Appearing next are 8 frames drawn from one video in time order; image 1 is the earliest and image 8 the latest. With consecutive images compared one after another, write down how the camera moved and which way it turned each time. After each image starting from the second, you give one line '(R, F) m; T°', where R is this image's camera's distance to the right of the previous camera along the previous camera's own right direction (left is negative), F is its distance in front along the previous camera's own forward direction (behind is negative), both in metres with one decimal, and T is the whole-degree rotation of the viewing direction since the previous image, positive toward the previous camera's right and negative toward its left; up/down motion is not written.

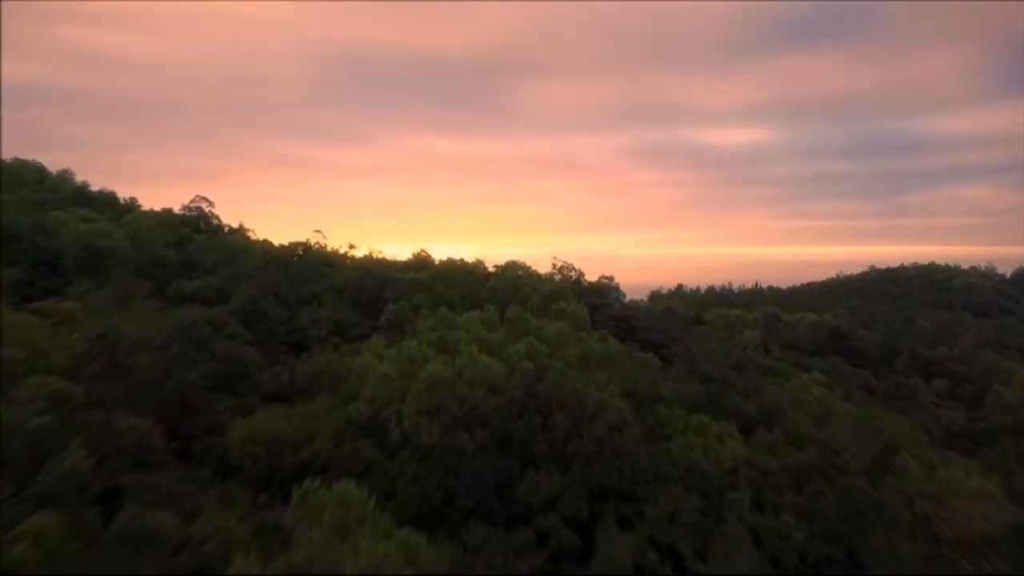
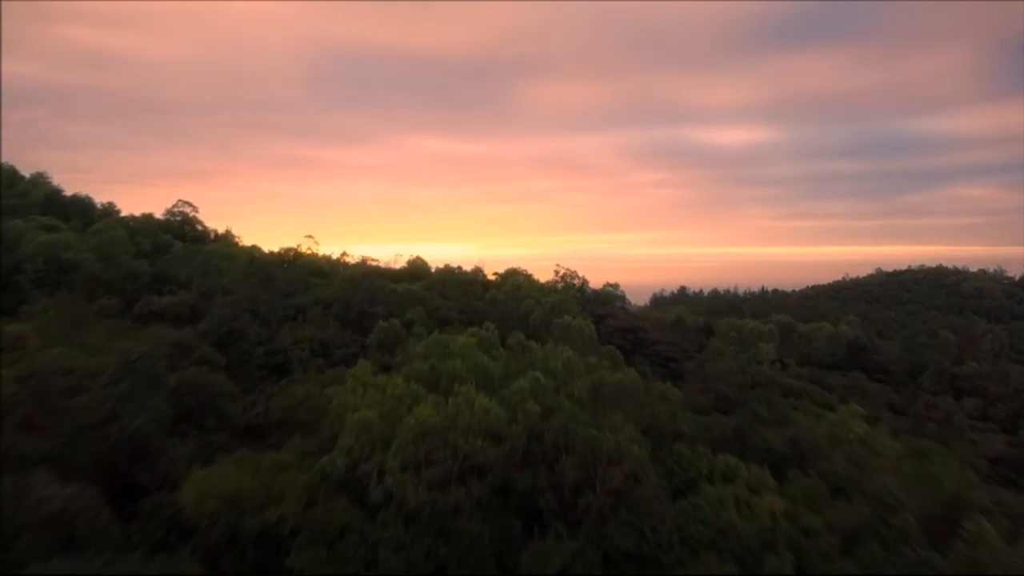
(0.0, +1.4) m; 0°
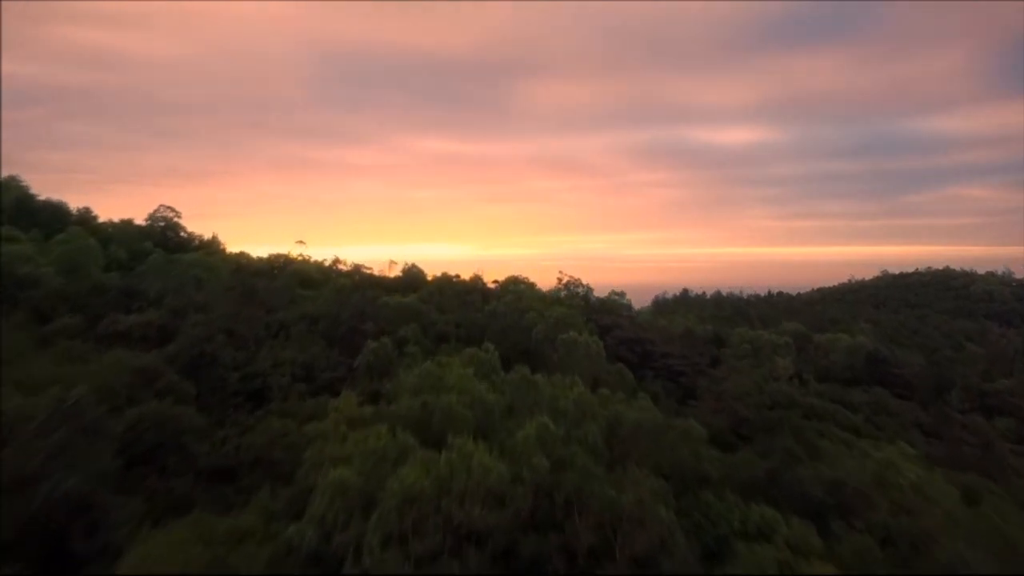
(0.0, +1.4) m; 0°
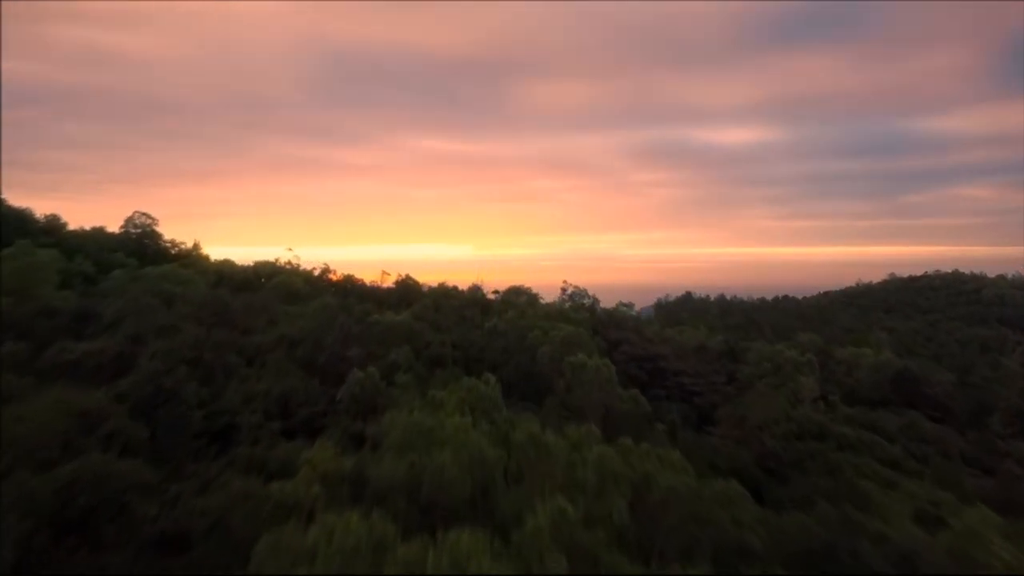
(-0.1, +1.7) m; 0°
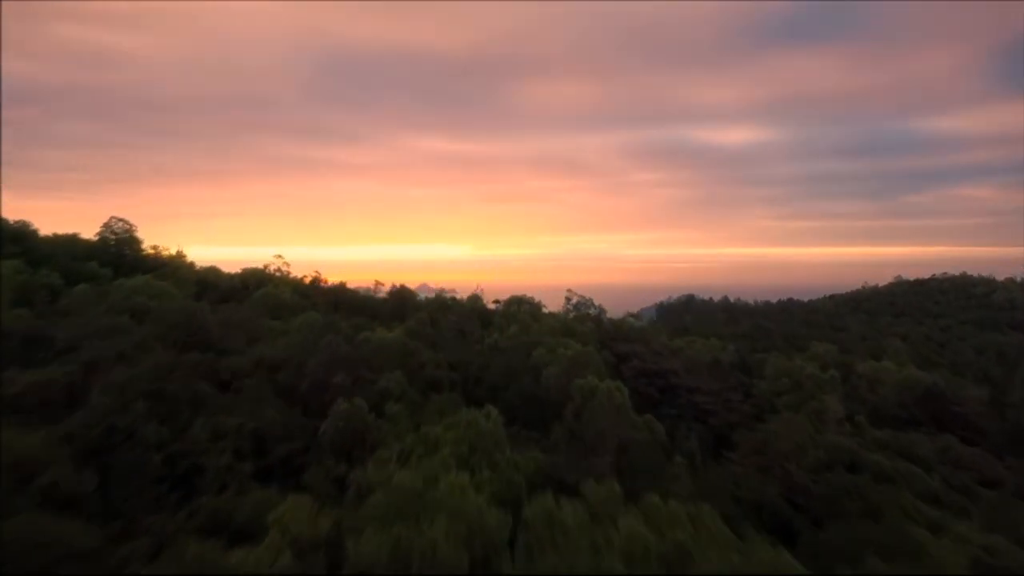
(-0.1, +1.4) m; 0°
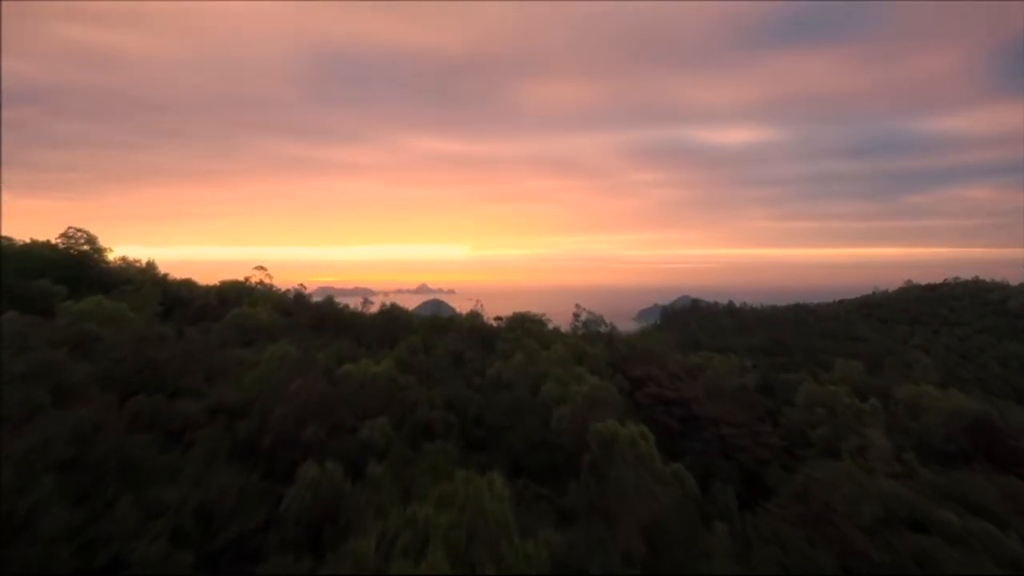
(-0.1, +2.2) m; 0°
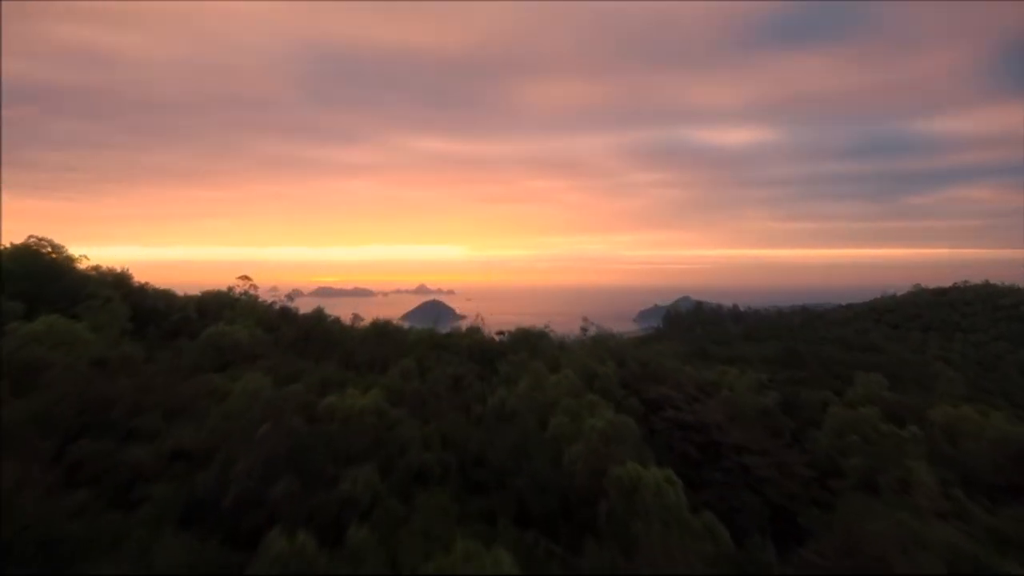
(-0.1, +1.6) m; 0°
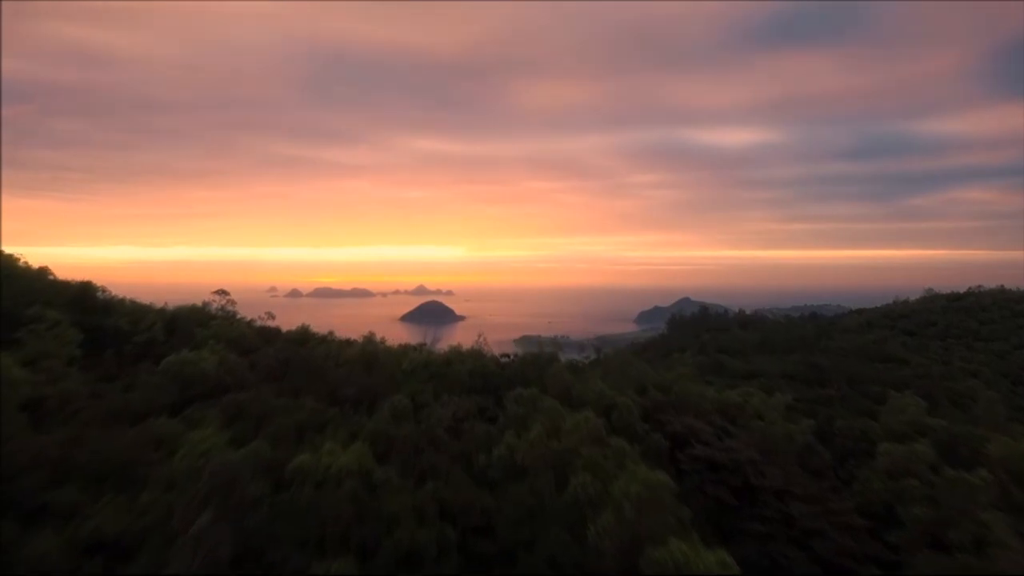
(-0.1, +2.2) m; 0°
